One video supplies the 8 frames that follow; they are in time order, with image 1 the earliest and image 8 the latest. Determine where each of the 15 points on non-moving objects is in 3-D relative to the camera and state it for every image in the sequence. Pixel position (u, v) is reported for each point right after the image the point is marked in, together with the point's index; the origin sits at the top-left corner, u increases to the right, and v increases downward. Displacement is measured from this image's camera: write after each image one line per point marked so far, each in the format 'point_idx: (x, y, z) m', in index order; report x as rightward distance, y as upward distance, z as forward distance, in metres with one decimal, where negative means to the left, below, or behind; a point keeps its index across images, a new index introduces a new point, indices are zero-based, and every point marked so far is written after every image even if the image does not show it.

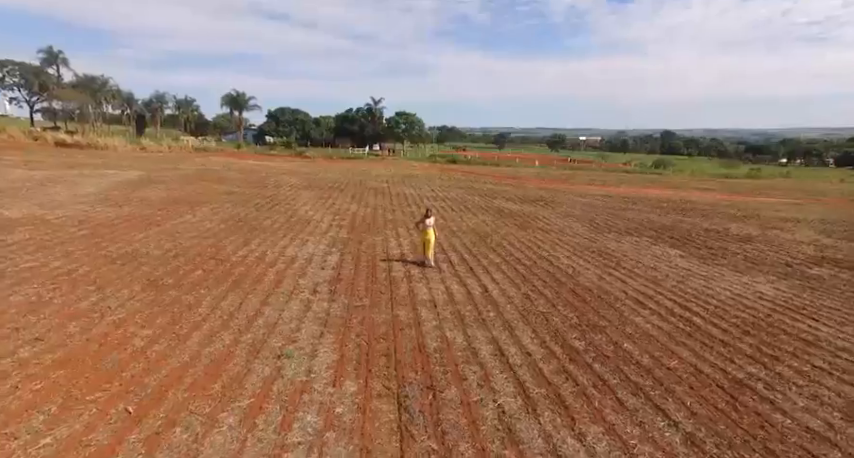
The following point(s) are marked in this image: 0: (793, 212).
0: (+15.1, +0.7, +18.6) m
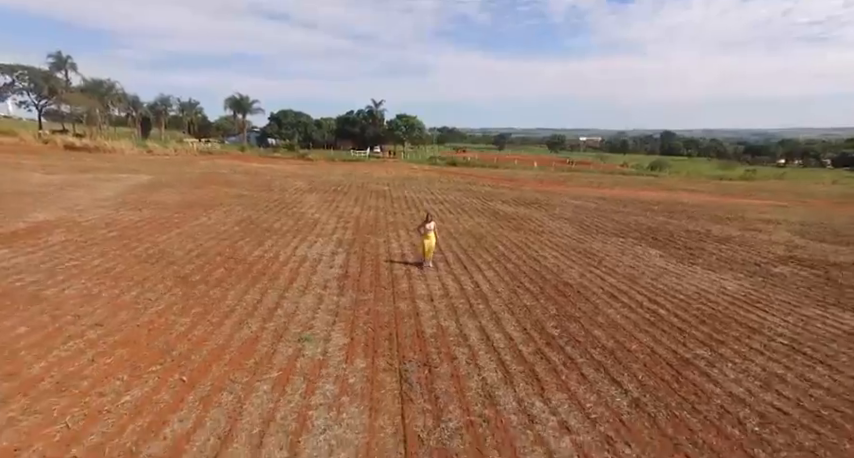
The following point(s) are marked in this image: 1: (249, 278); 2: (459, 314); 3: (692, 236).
0: (+15.1, +0.7, +19.4) m
1: (-3.0, -0.8, +7.6) m
2: (+0.4, -1.2, +6.5) m
3: (+7.7, -0.2, +13.1) m
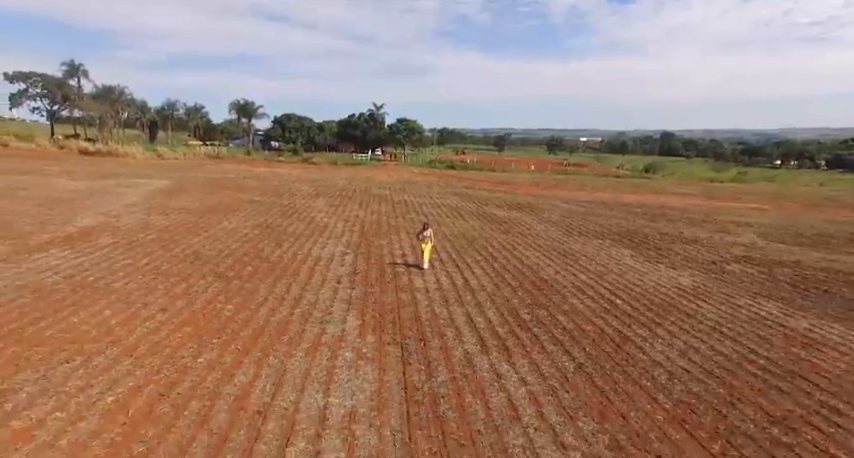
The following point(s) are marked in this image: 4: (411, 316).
0: (+15.0, +0.6, +20.9) m
1: (-3.1, -0.9, +9.1) m
2: (+0.4, -1.3, +8.0) m
3: (+7.6, -0.3, +14.5) m
4: (-0.3, -1.4, +7.4) m
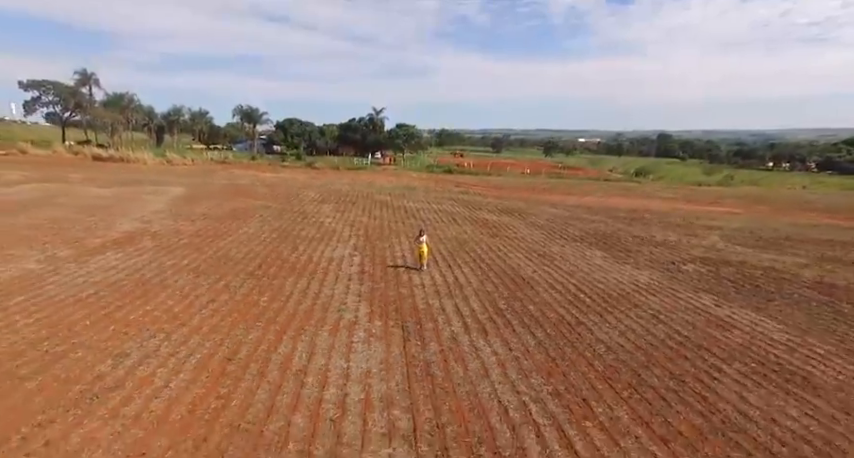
0: (+14.9, +0.5, +22.6) m
1: (-3.1, -1.0, +10.8) m
2: (+0.3, -1.4, +9.7) m
3: (+7.5, -0.4, +16.3) m
4: (-0.4, -1.5, +9.1) m
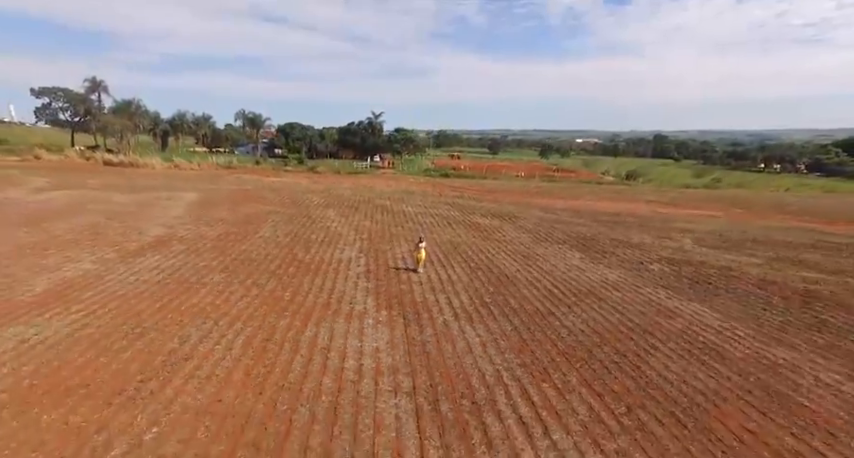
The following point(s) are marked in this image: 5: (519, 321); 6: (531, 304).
0: (+14.8, +0.3, +24.4) m
1: (-3.2, -1.2, +12.5) m
2: (+0.2, -1.6, +11.4) m
3: (+7.4, -0.5, +18.0) m
4: (-0.4, -1.7, +10.8) m
5: (+2.0, -2.0, +9.6) m
6: (+2.5, -1.8, +10.7) m
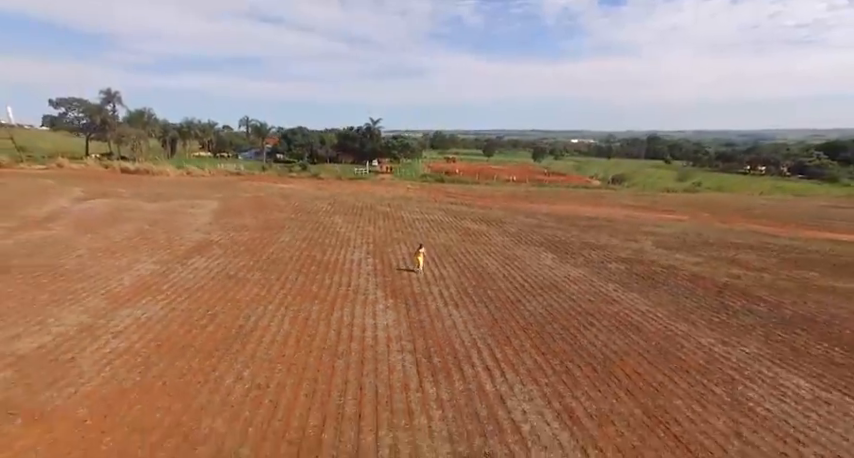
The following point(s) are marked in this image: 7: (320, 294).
0: (+14.6, +0.2, +27.5) m
1: (-3.3, -1.4, +15.4) m
2: (+0.1, -1.8, +14.4) m
3: (+7.2, -0.7, +21.0) m
4: (-0.5, -1.9, +13.8) m
5: (+1.9, -2.2, +12.6) m
6: (+2.3, -2.0, +13.6) m
7: (-3.0, -1.9, +12.9) m
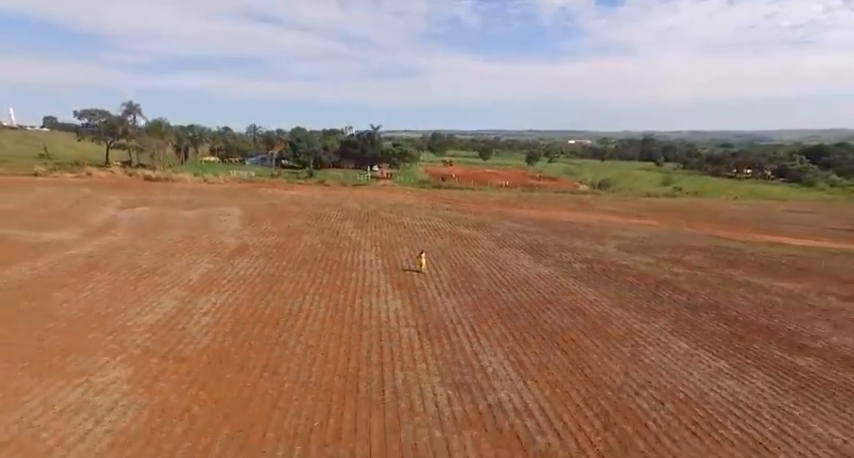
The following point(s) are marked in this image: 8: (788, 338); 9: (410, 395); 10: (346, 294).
0: (+14.4, -0.1, +31.3) m
1: (-3.4, -1.7, +19.1) m
2: (0.0, -2.1, +18.1) m
3: (+7.1, -1.0, +24.8) m
4: (-0.6, -2.2, +17.5) m
5: (+1.8, -2.5, +16.3) m
6: (+2.3, -2.3, +17.4) m
7: (-3.1, -2.2, +16.6) m
8: (+10.1, -3.0, +12.6) m
9: (-0.3, -3.4, +9.3) m
10: (-2.8, -2.3, +15.6) m
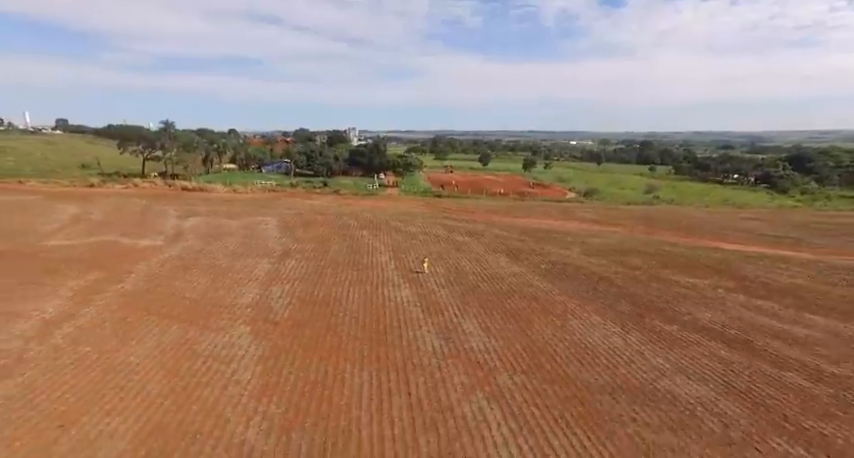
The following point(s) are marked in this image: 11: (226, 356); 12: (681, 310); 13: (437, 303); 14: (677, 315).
0: (+14.6, -0.7, +37.5) m
1: (-3.3, -2.2, +25.4) m
2: (+0.1, -2.6, +24.4) m
3: (+7.2, -1.6, +31.0) m
4: (-0.5, -2.7, +23.8) m
5: (+1.9, -3.0, +22.6) m
6: (+2.4, -2.8, +23.6) m
7: (-3.0, -2.7, +22.8) m
8: (+10.1, -3.6, +18.8) m
9: (-0.3, -3.9, +15.5) m
10: (-2.7, -2.9, +21.8) m
11: (-6.0, -3.8, +13.6) m
12: (+10.8, -3.5, +19.3) m
13: (+0.4, -3.3, +19.9) m
14: (+10.3, -3.6, +18.8) m
